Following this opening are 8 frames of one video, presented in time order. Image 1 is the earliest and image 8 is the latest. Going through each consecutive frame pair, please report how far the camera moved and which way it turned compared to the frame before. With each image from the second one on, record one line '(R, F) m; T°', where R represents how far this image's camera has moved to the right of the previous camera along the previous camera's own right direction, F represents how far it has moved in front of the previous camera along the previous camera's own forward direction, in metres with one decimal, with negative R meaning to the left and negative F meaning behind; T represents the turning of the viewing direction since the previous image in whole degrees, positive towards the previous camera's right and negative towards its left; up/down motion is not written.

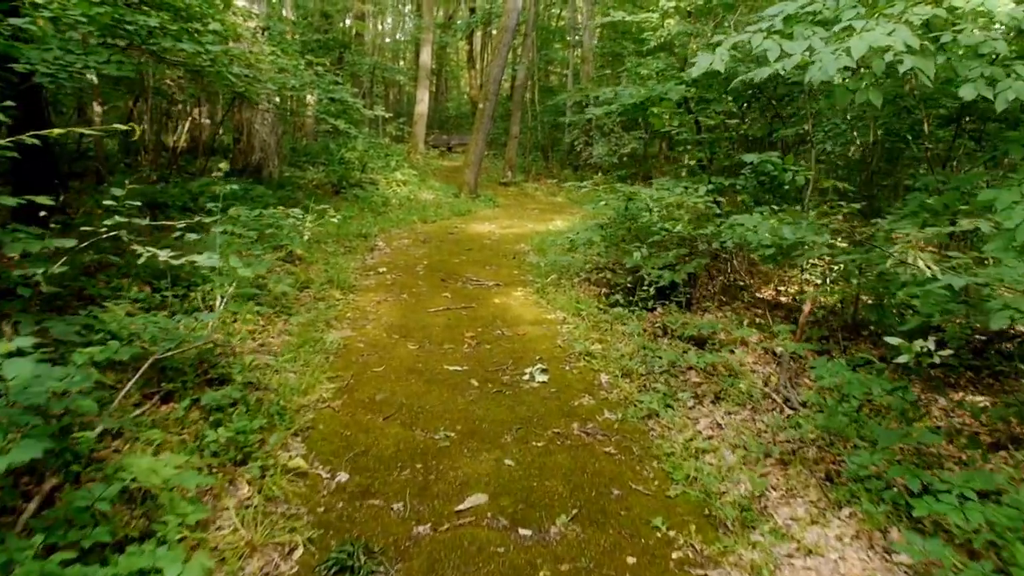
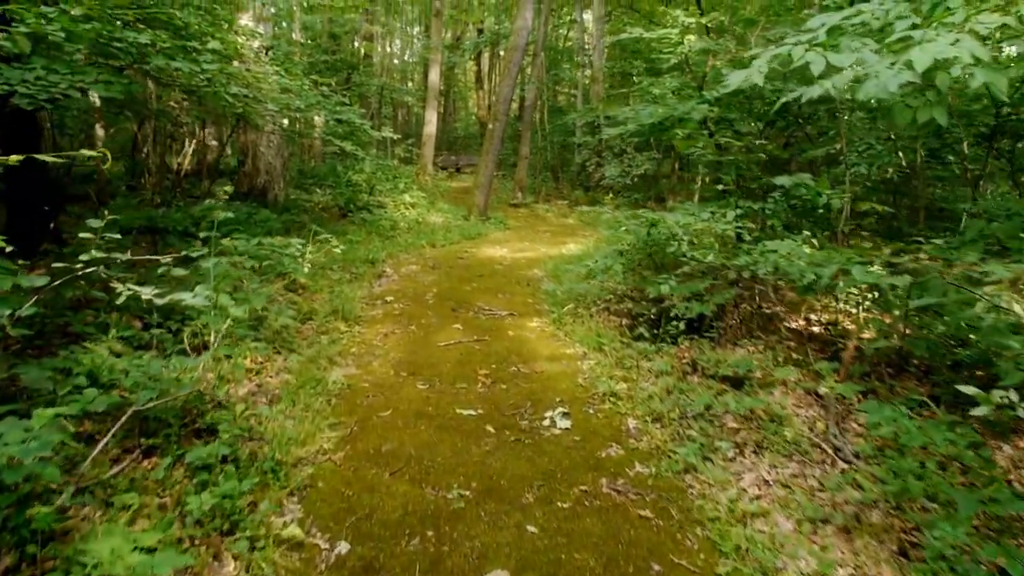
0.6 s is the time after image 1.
(0.0, +0.3) m; -1°
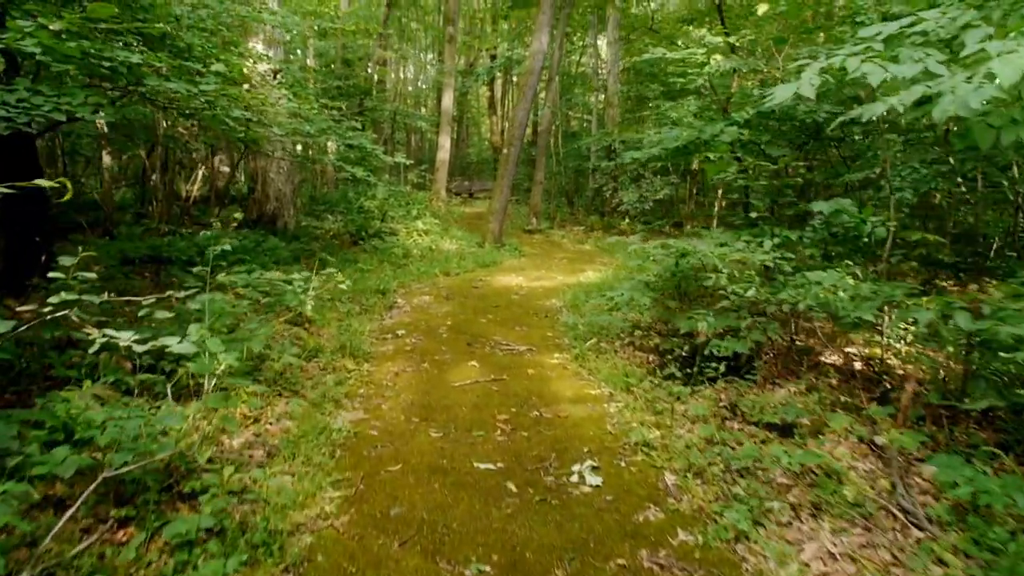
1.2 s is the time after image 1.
(0.0, +0.3) m; -1°
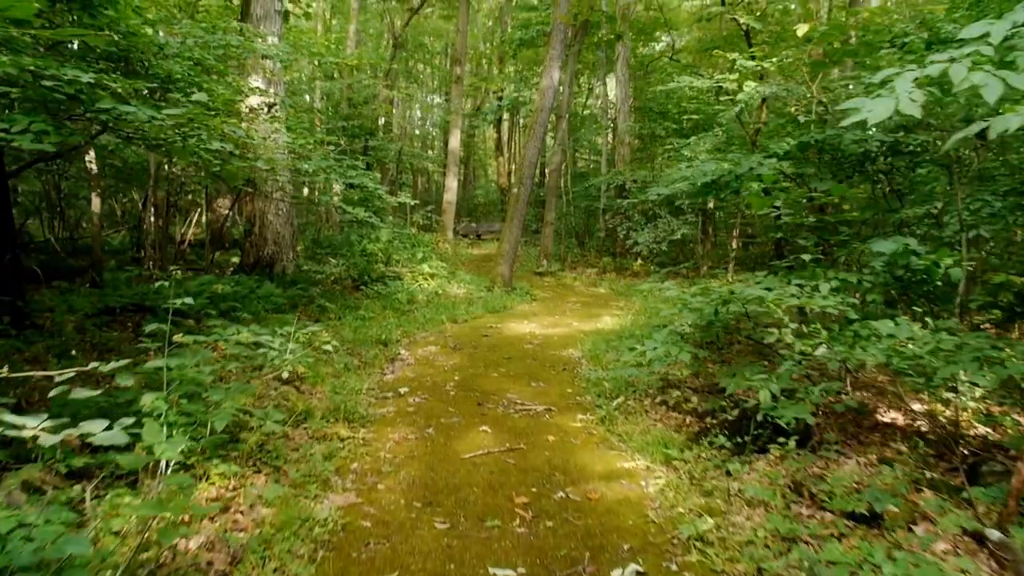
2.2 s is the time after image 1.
(-0.1, +0.6) m; -1°
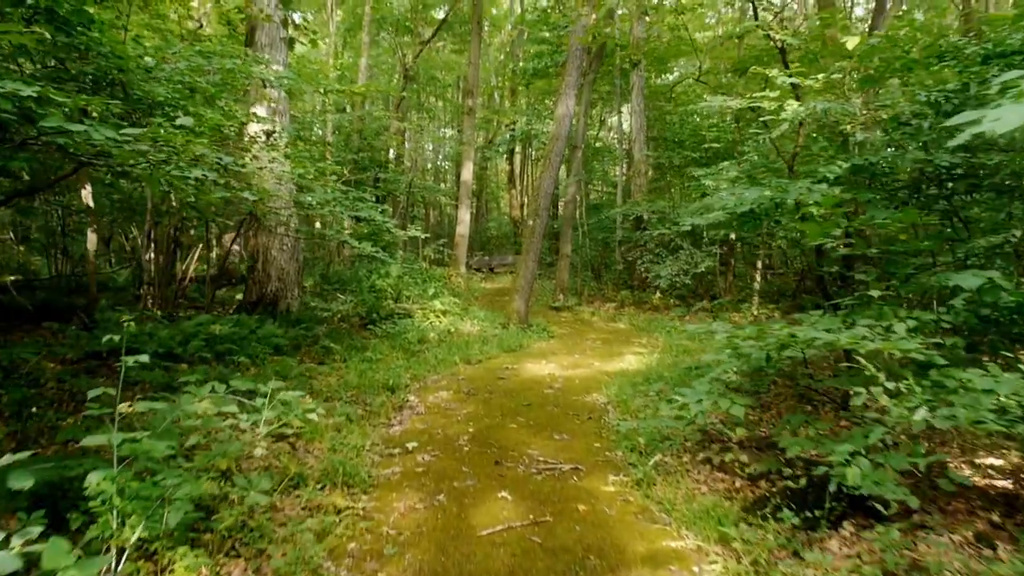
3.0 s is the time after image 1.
(0.0, +0.5) m; -1°
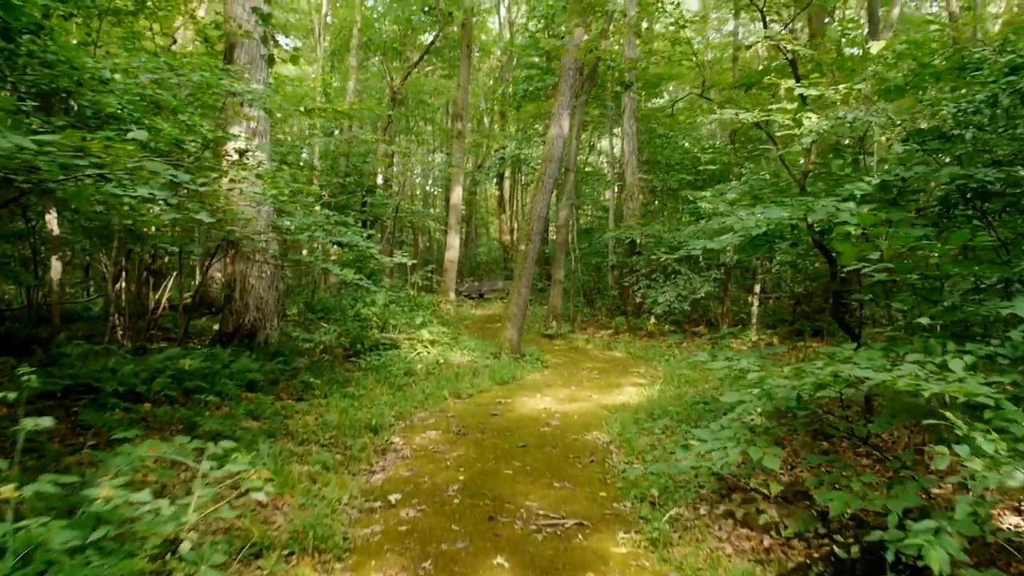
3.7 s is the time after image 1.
(0.0, +0.5) m; +1°
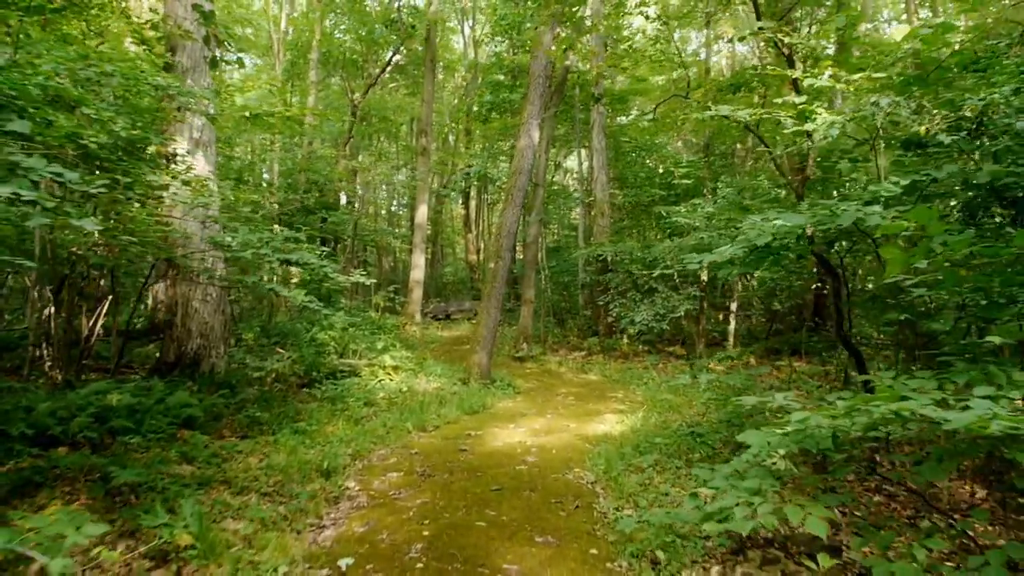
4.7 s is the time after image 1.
(0.0, +0.6) m; +2°
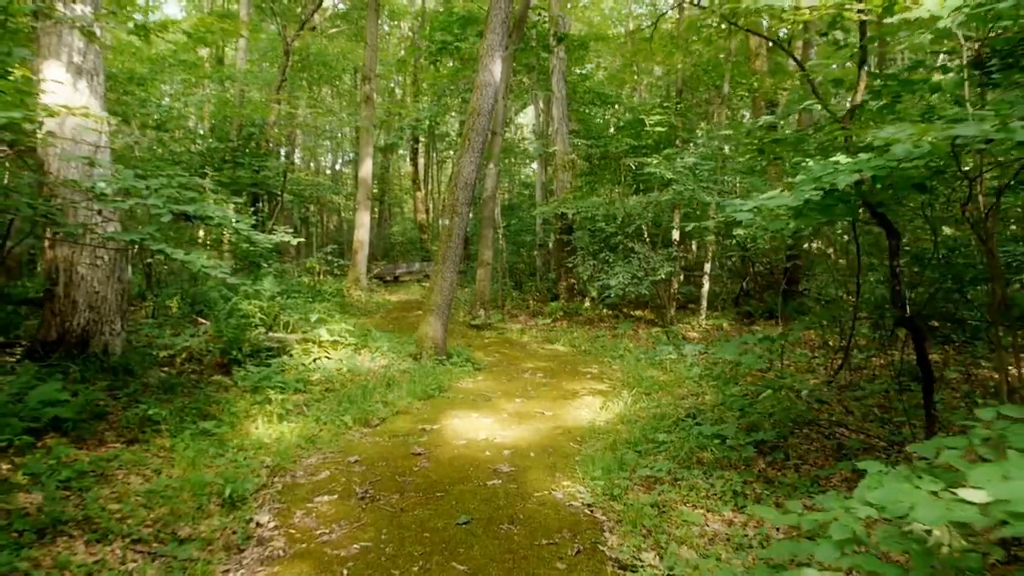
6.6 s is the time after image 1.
(-0.1, +1.3) m; +4°
